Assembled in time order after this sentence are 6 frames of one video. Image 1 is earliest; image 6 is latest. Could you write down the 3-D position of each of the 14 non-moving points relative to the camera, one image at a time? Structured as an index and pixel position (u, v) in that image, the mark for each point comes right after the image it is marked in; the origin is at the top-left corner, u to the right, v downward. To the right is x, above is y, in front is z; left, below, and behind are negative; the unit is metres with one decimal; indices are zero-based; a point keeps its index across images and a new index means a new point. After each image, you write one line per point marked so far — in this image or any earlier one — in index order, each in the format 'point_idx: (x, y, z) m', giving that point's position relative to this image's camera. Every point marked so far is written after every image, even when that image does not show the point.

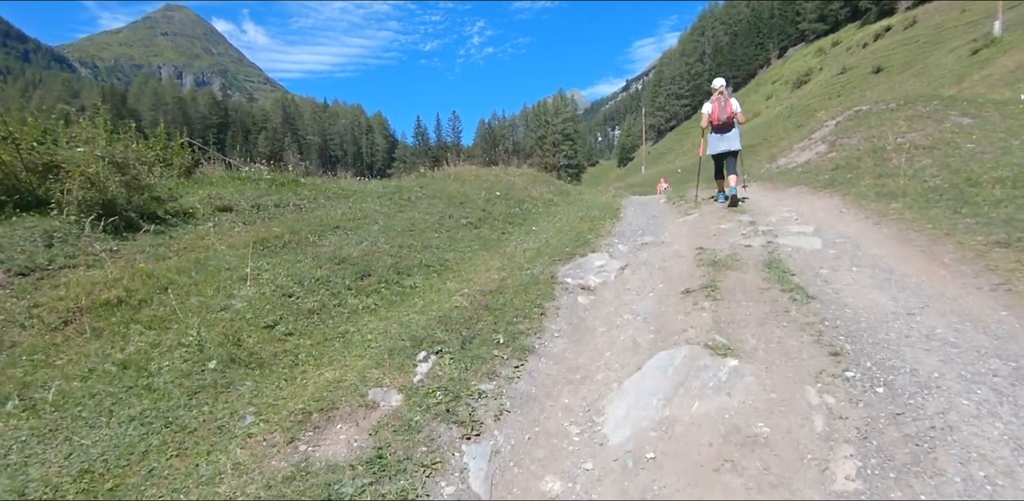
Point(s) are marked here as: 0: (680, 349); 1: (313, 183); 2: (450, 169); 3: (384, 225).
0: (+1.9, -1.1, +6.0) m
1: (-5.4, +1.8, +14.7) m
2: (-2.4, +3.0, +20.3) m
3: (-2.7, +0.5, +11.5) m
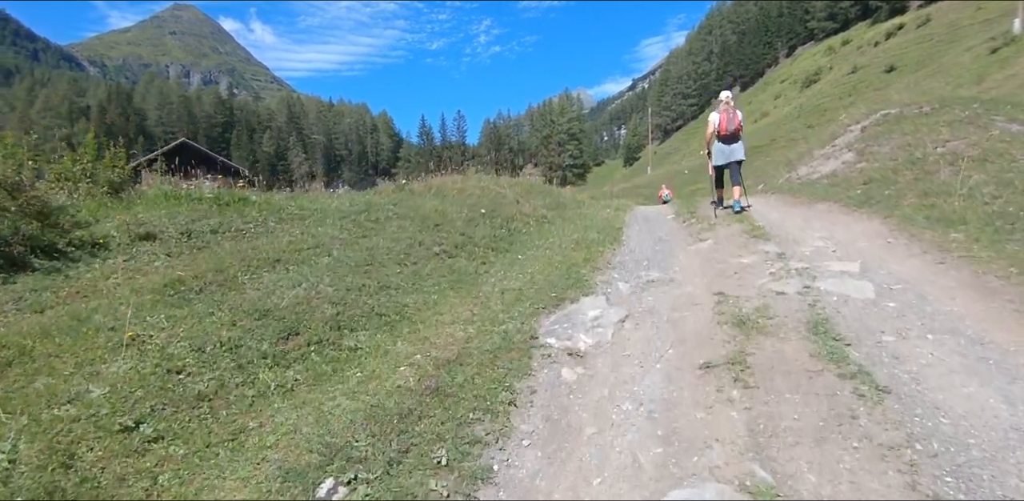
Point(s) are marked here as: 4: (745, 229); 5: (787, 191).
0: (+1.4, -1.8, +4.1) m
1: (-5.7, +1.2, +12.8) m
2: (-2.7, +2.4, +18.3) m
3: (-3.1, -0.1, +9.6) m
4: (+5.3, +0.5, +12.4) m
5: (+9.2, +2.0, +18.3) m
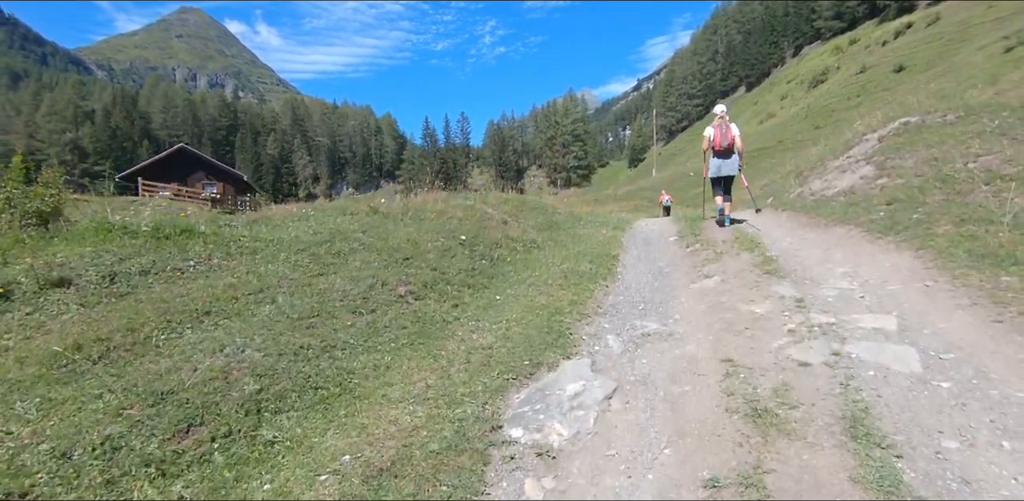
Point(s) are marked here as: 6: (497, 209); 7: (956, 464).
0: (+1.0, -2.5, +2.6) m
1: (-6.1, +0.5, +11.5) m
2: (-3.1, +1.6, +17.0) m
3: (-3.5, -0.9, +8.2) m
4: (+4.9, -0.2, +11.0) m
5: (+8.8, +1.3, +16.8) m
6: (-0.5, +1.3, +17.0) m
7: (+3.7, -1.8, +4.5) m
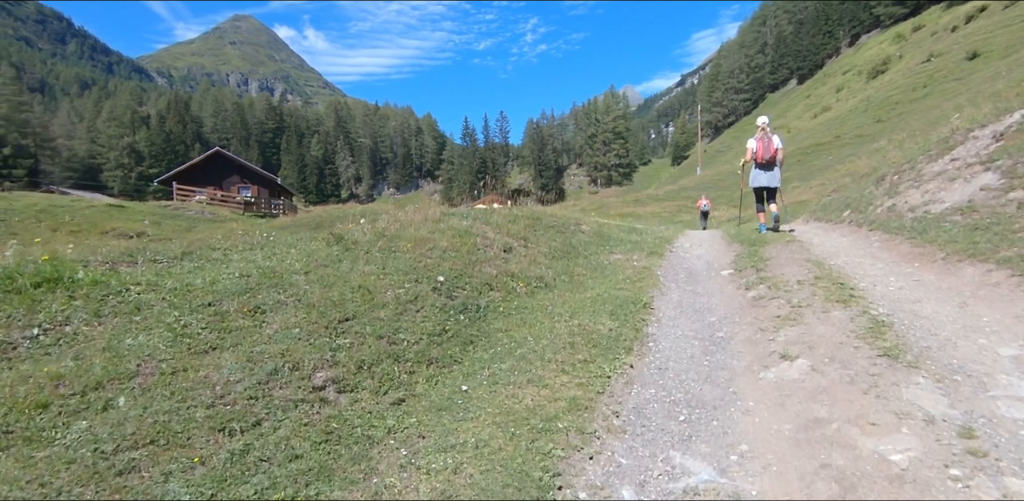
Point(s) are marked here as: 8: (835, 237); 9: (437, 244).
0: (+0.1, -3.3, -0.7) m
1: (-6.3, -0.3, +8.7) m
2: (-2.9, +0.8, +13.9) m
3: (-4.0, -1.7, +5.2) m
4: (+4.7, -1.0, +7.3) m
5: (+9.0, +0.5, +12.8) m
6: (-0.3, +0.5, +13.8) m
7: (+3.0, -2.6, +1.0) m
8: (+8.4, +0.3, +14.2) m
9: (-1.5, +0.1, +11.1) m
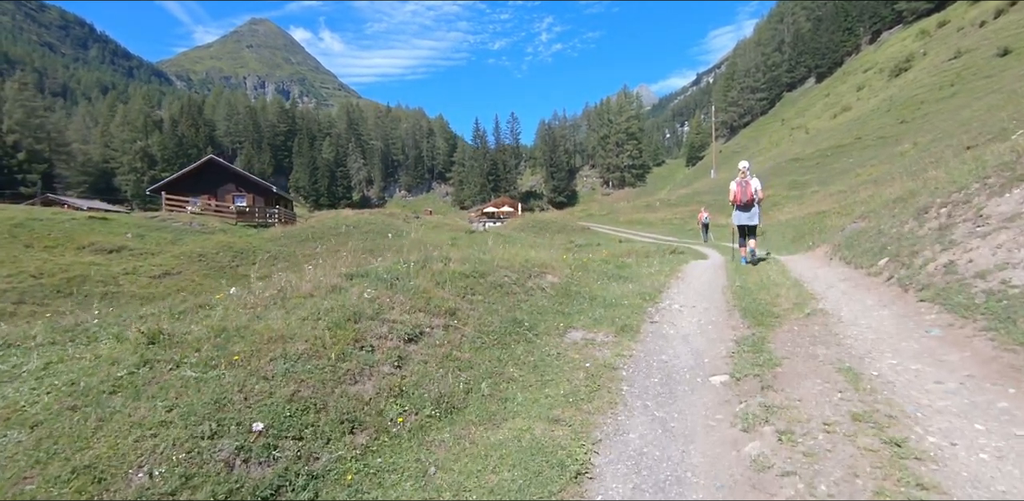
0: (-1.8, -4.8, -4.2) m
1: (-7.9, -1.8, +5.3) m
2: (-4.3, -0.6, +10.5) m
3: (-5.7, -3.1, +1.9) m
4: (+3.0, -2.5, +3.7) m
5: (+7.5, -1.0, +9.1) m
6: (-1.8, -1.0, +10.3) m
7: (+1.1, -4.1, -2.6) m
8: (+7.0, -1.1, +10.5) m
9: (-3.1, -1.4, +7.6) m
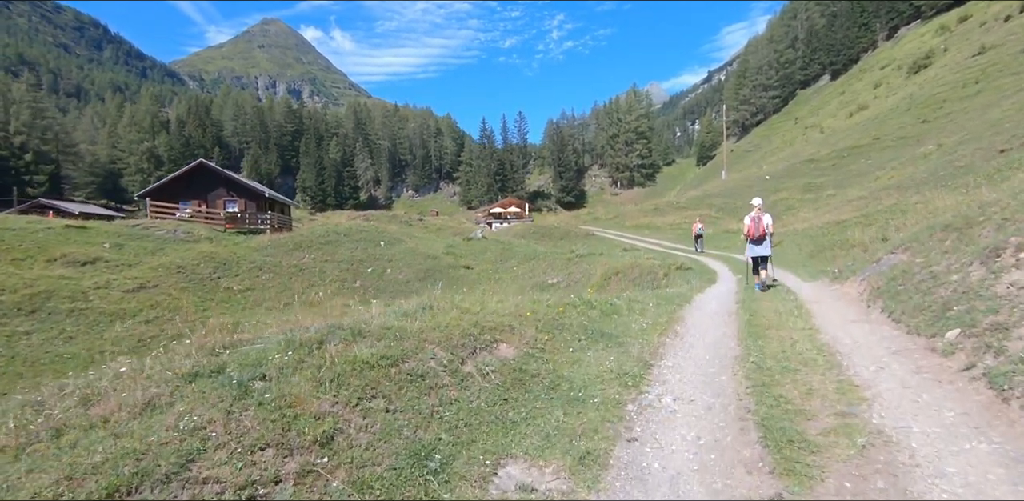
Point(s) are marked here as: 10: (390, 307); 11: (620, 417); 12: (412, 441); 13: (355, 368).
0: (-3.3, -6.1, -7.6) m
1: (-9.3, -3.1, +2.0) m
2: (-5.6, -1.9, +7.1) m
3: (-7.1, -4.4, -1.5) m
4: (+1.6, -3.8, +0.2) m
5: (+6.2, -2.3, +5.5) m
6: (-3.0, -2.2, +6.8) m
7: (-0.4, -5.4, -6.0) m
8: (+5.7, -2.4, +6.9) m
9: (-4.4, -2.7, +4.2) m
10: (-3.0, -1.3, +13.5) m
11: (+1.7, -2.6, +8.7) m
12: (-1.3, -2.6, +7.2) m
13: (-2.4, -1.8, +8.5) m
